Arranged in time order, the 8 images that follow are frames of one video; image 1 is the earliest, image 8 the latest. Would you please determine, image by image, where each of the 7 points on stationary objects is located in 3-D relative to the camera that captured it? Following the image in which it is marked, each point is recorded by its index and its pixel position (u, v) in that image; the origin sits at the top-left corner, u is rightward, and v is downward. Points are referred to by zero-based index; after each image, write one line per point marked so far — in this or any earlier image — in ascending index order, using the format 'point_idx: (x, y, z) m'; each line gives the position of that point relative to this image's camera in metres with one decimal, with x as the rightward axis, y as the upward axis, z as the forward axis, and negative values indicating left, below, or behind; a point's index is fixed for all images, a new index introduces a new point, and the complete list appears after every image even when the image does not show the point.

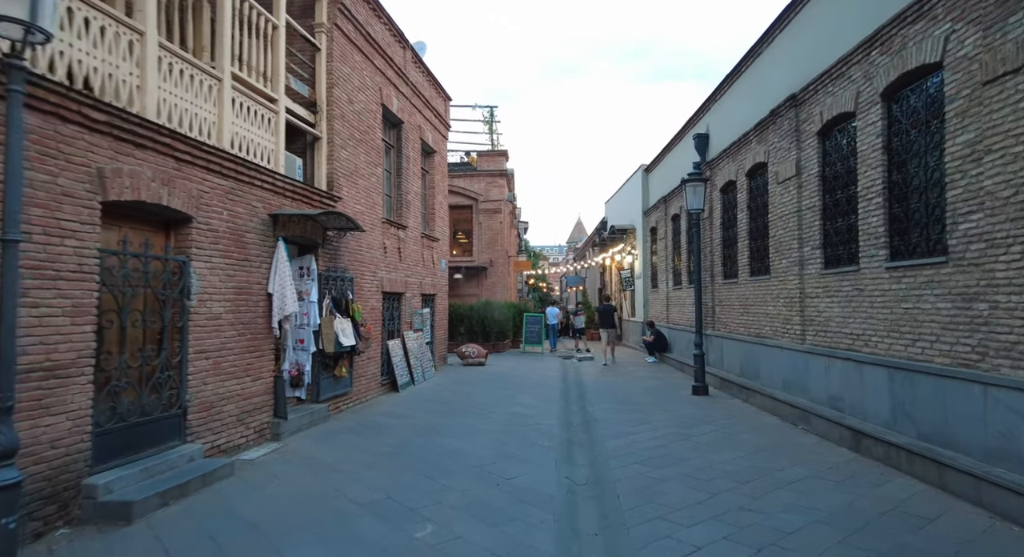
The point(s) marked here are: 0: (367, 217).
0: (-2.6, +1.1, +10.2) m
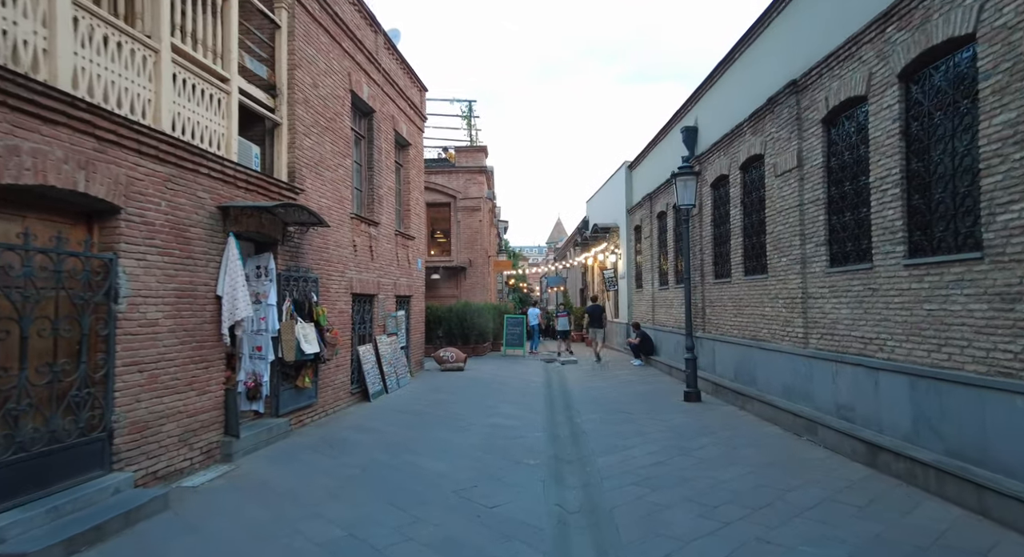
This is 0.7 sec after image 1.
0: (-2.9, +1.1, +9.4) m
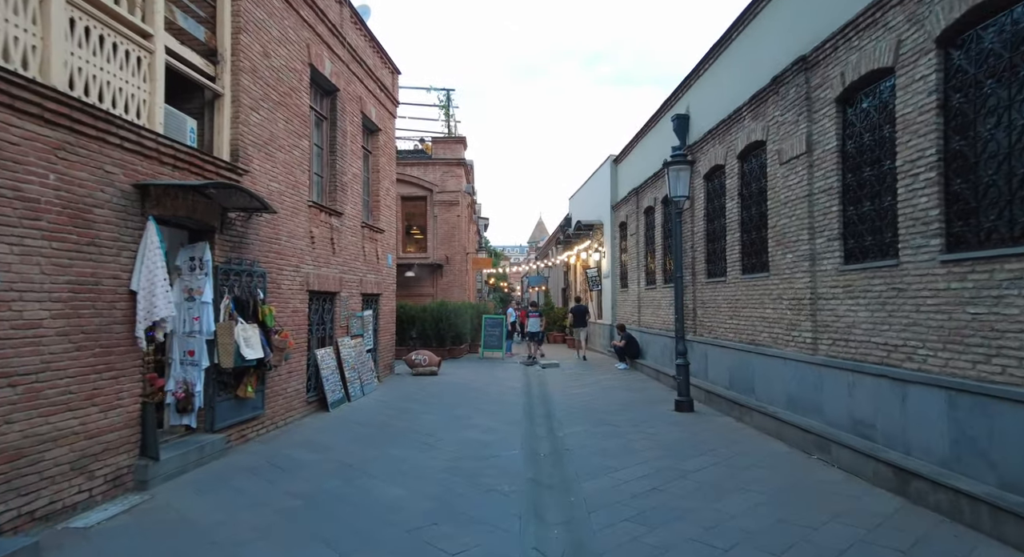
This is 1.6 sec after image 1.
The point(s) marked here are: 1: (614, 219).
0: (-3.3, +1.2, +8.3) m
1: (+3.2, +1.8, +17.8) m
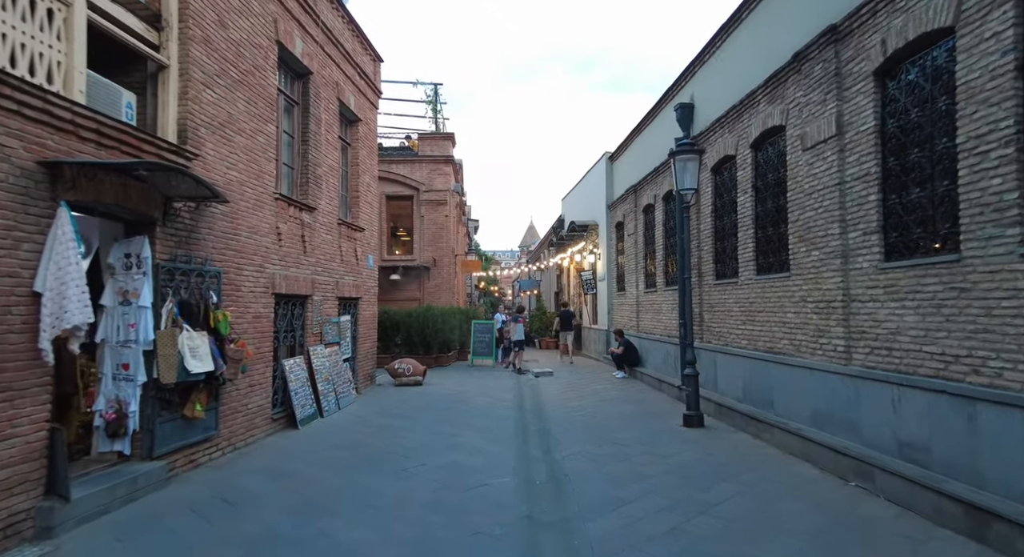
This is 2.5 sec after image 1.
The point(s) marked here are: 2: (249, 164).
0: (-3.4, +1.1, +7.4) m
1: (+2.9, +1.7, +17.0) m
2: (-3.4, +1.5, +7.5) m
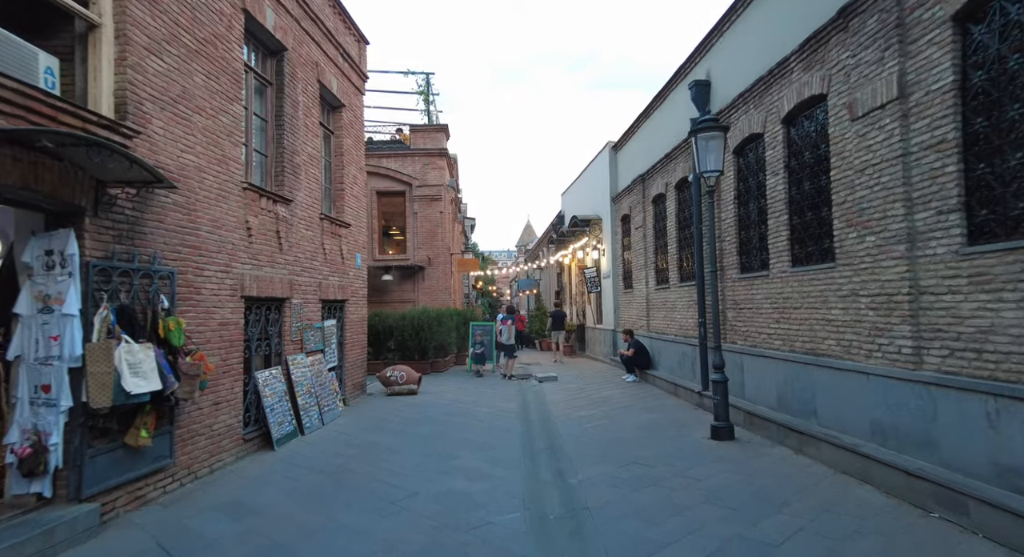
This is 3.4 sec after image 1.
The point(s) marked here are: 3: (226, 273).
0: (-3.4, +1.1, +6.4) m
1: (+2.9, +1.8, +16.0) m
2: (-3.4, +1.5, +6.5) m
3: (-3.4, +0.1, +6.8) m
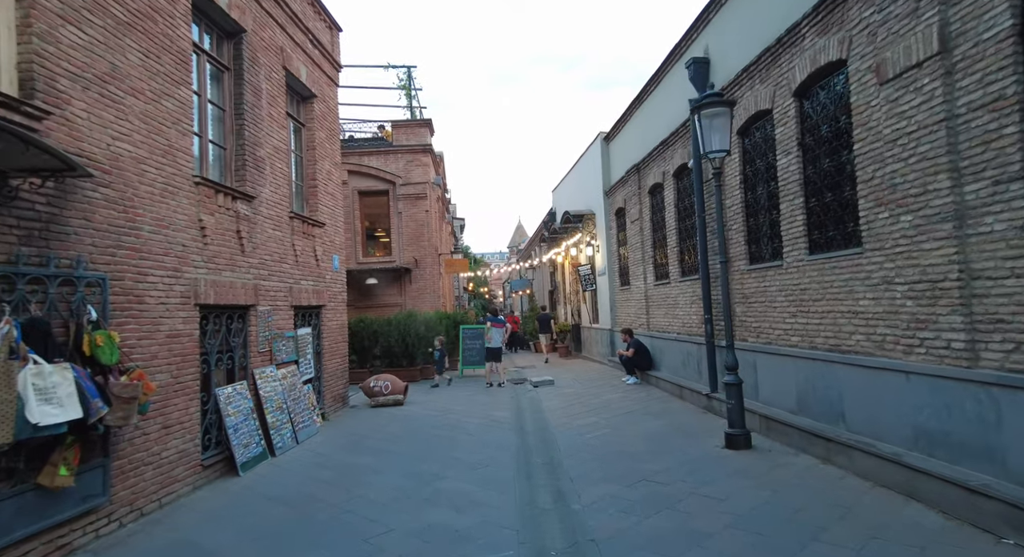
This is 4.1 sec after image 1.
0: (-3.5, +1.1, +5.6) m
1: (+2.6, +1.9, +15.3) m
2: (-3.6, +1.4, +5.7) m
3: (-3.5, 0.0, +6.0) m
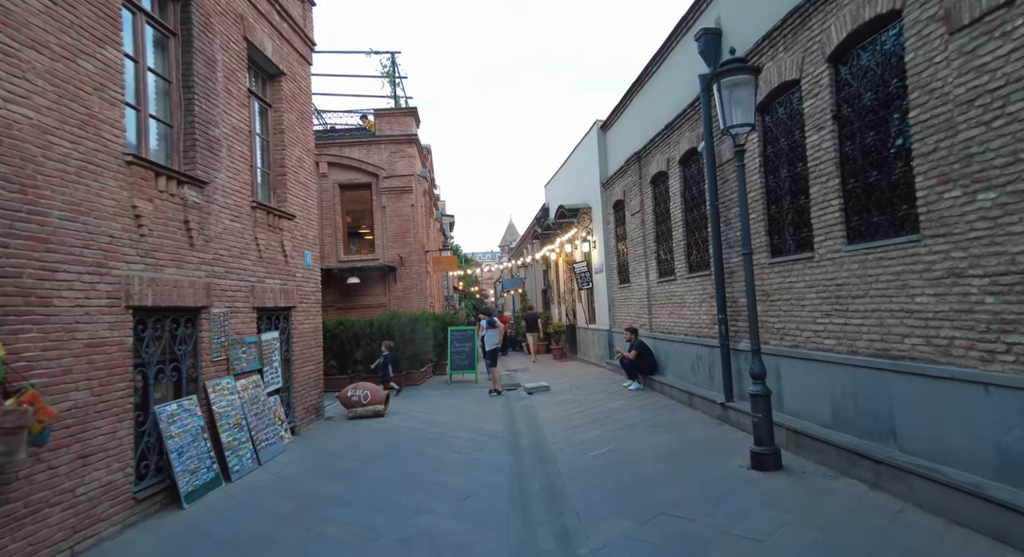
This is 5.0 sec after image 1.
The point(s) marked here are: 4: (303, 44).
0: (-3.6, +1.1, +4.6) m
1: (+2.4, +2.0, +14.3) m
2: (-3.6, +1.4, +4.7) m
3: (-3.6, 0.0, +4.9) m
4: (-3.6, +4.0, +9.8) m
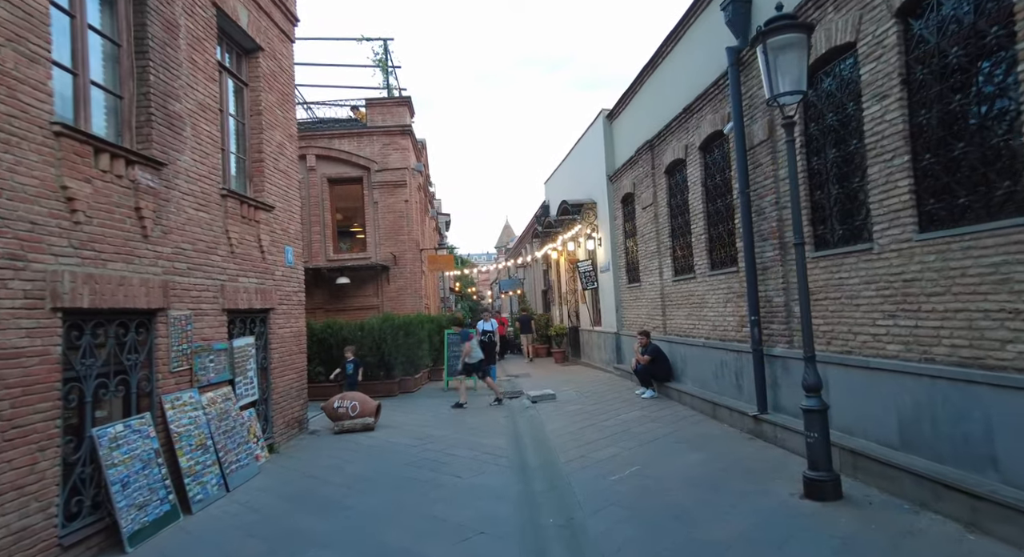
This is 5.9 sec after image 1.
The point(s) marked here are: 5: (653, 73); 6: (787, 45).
0: (-3.5, +1.1, +3.6) m
1: (+2.4, +2.0, +13.4) m
2: (-3.5, +1.5, +3.7) m
3: (-3.5, +0.1, +4.0) m
4: (-3.5, +4.0, +8.9) m
5: (+2.6, +3.8, +10.6) m
6: (+2.5, +2.1, +5.2) m
